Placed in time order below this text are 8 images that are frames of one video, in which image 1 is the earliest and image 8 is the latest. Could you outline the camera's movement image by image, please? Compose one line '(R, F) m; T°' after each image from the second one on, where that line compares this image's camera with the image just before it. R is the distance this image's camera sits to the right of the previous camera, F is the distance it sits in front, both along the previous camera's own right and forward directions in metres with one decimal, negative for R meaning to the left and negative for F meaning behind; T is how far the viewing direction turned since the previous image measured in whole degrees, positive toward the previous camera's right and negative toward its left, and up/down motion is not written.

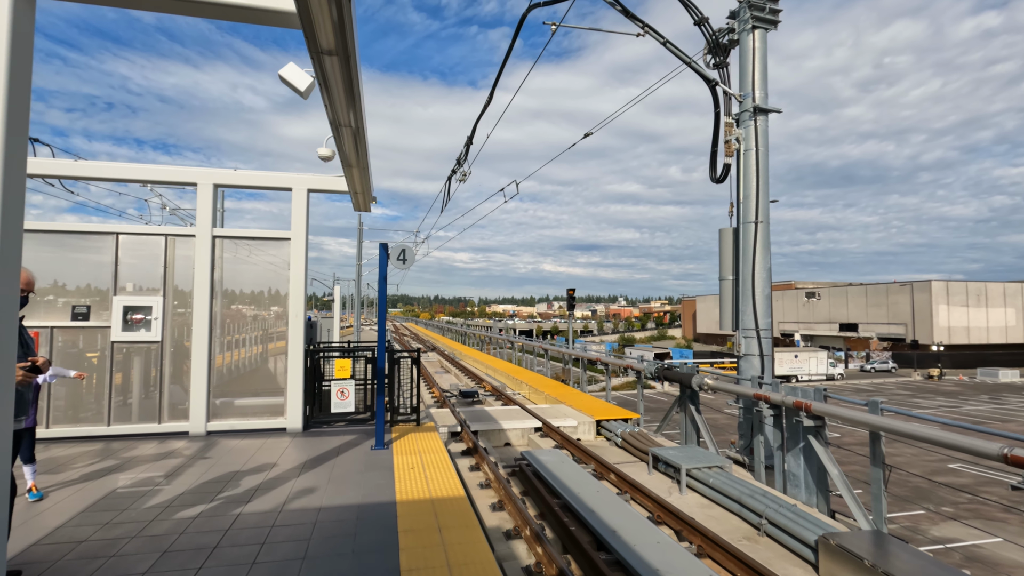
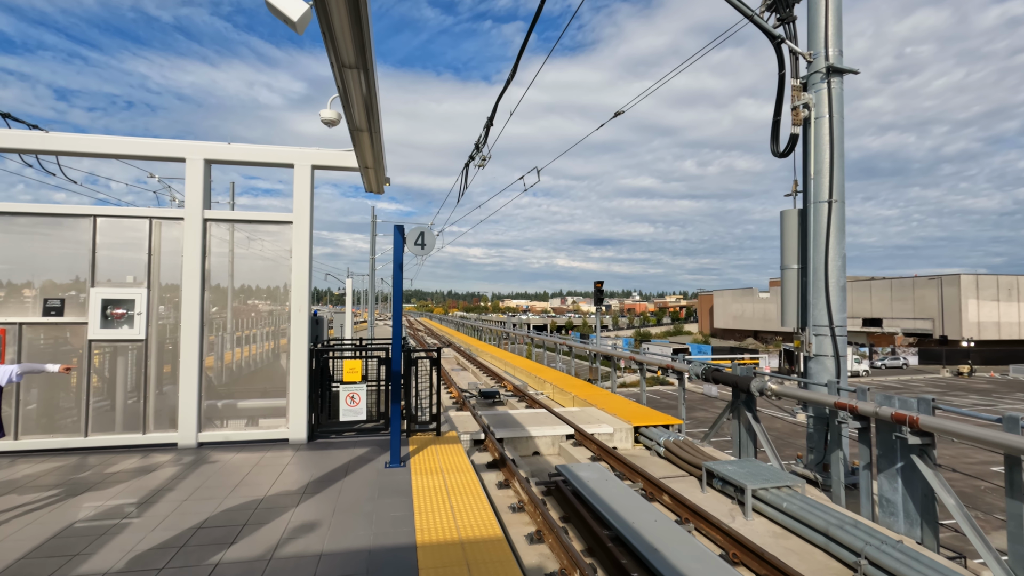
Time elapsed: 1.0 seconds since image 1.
(-0.3, +1.0) m; -1°
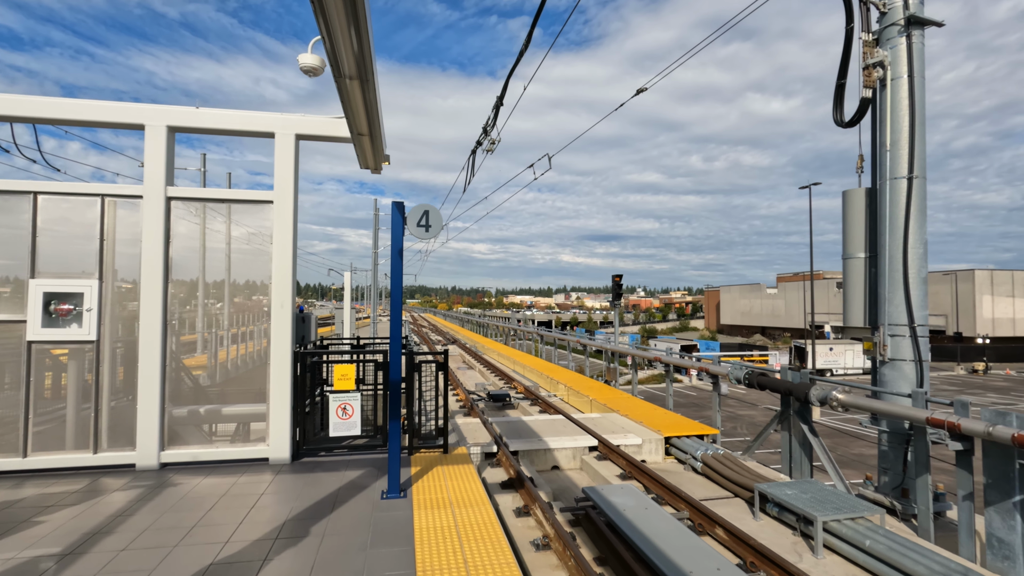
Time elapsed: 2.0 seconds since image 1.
(-0.2, +1.0) m; -1°
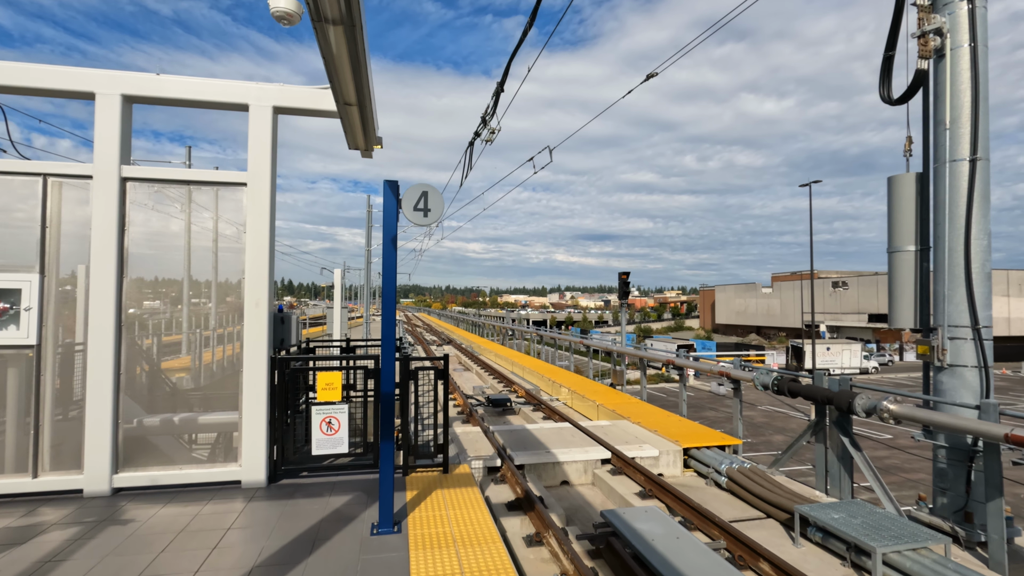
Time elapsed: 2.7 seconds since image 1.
(-0.1, +0.7) m; +1°
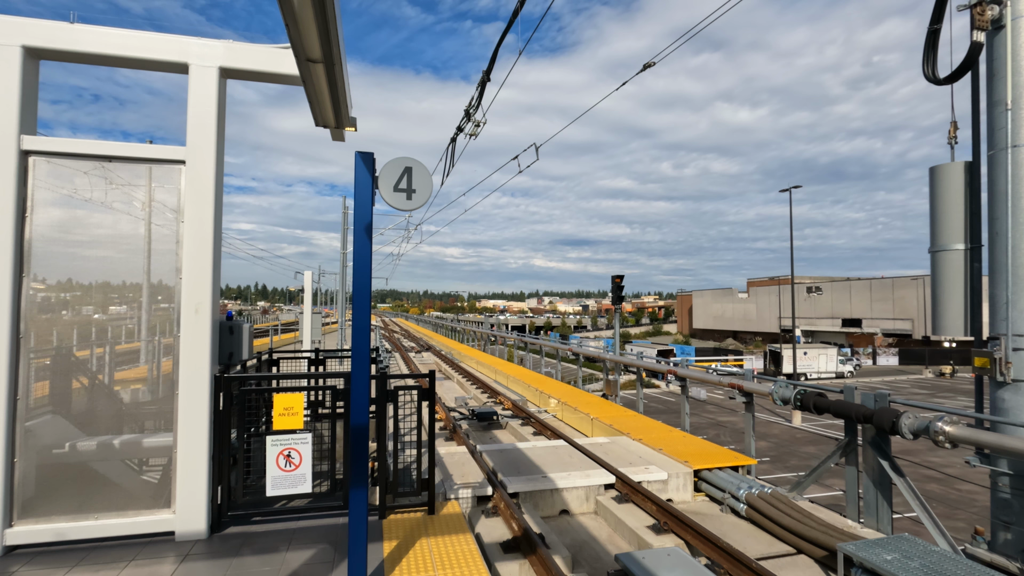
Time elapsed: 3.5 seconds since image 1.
(-0.2, +0.8) m; +2°
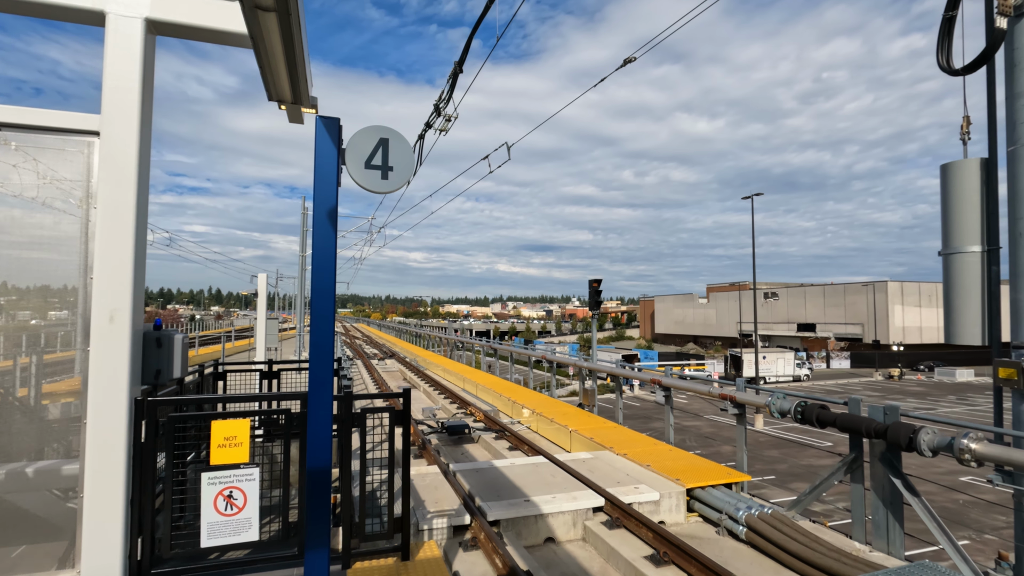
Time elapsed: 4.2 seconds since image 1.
(-0.2, +0.6) m; +4°
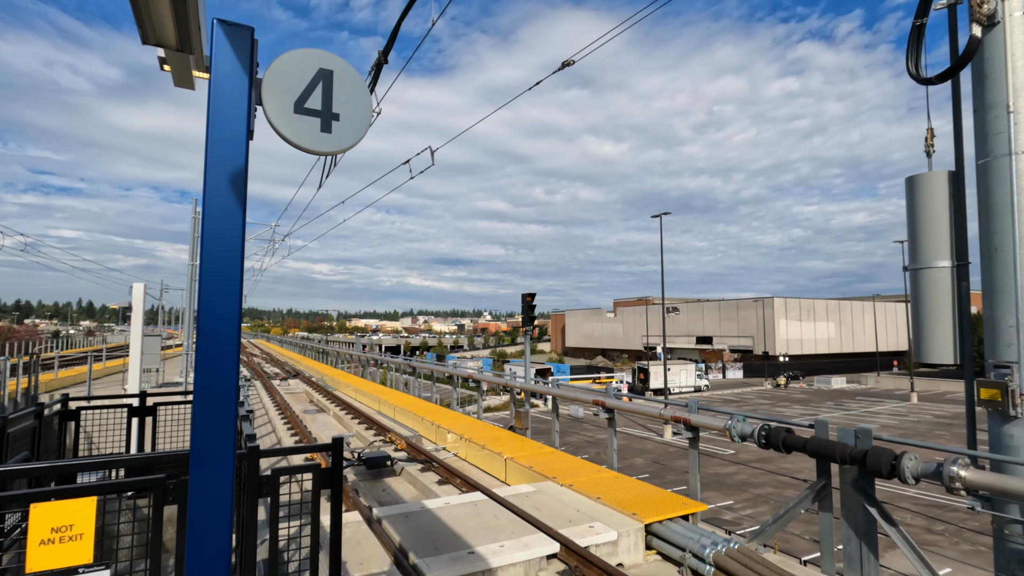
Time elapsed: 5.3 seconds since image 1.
(-0.3, +0.8) m; +9°
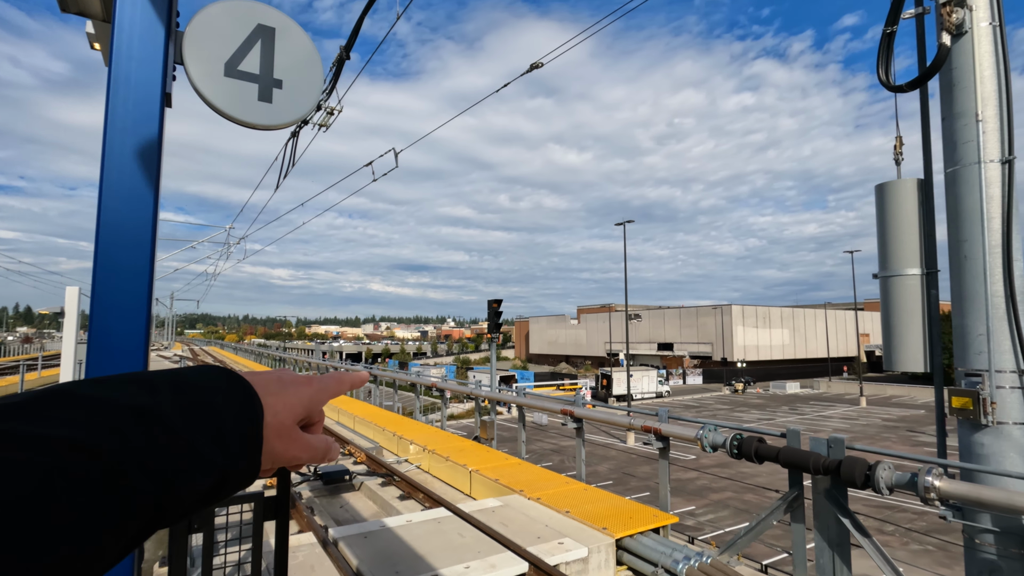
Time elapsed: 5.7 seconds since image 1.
(0.0, +0.2) m; +4°
